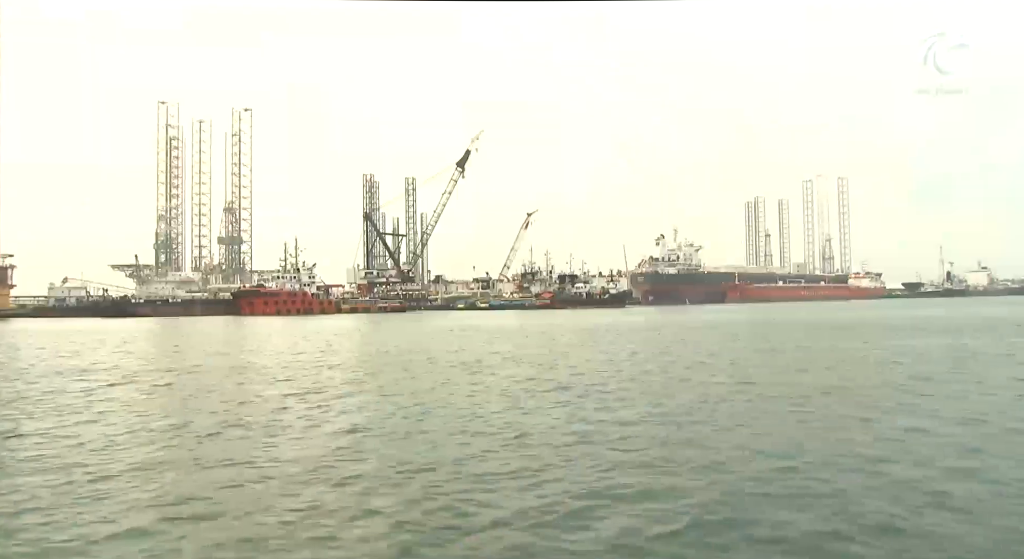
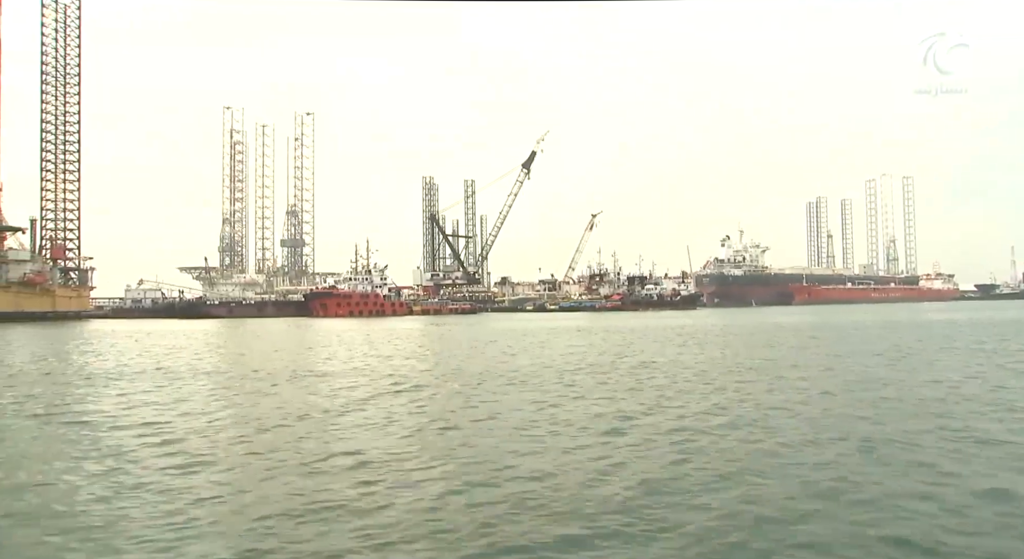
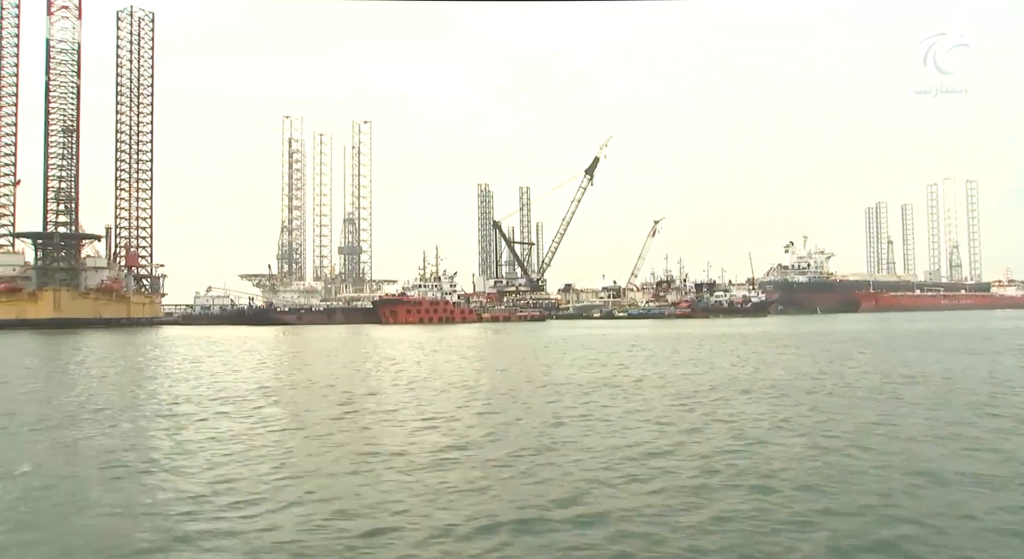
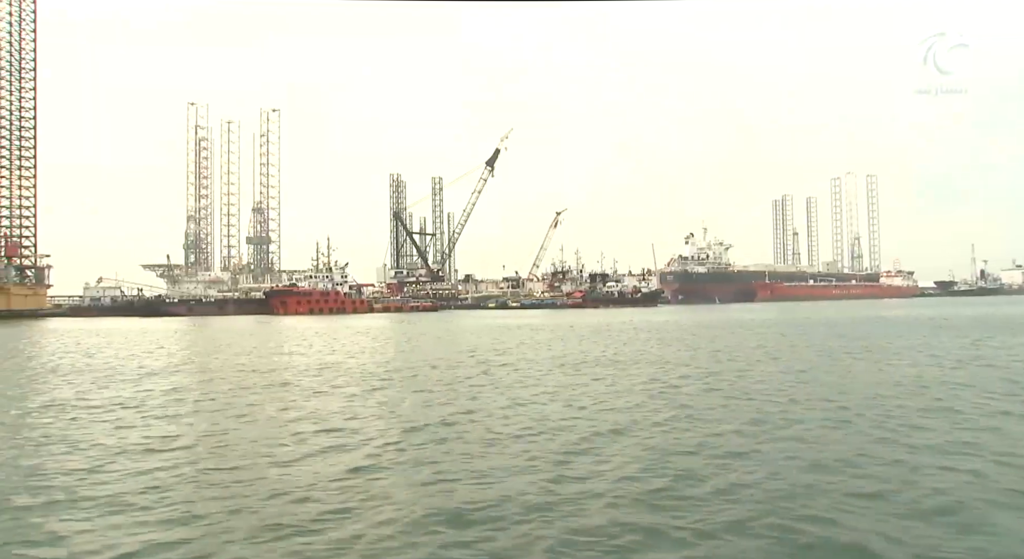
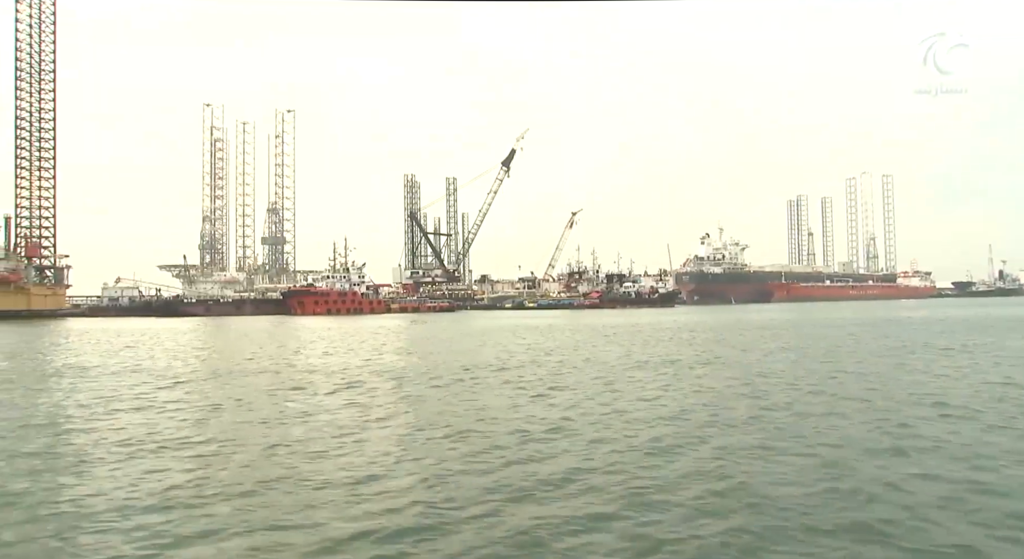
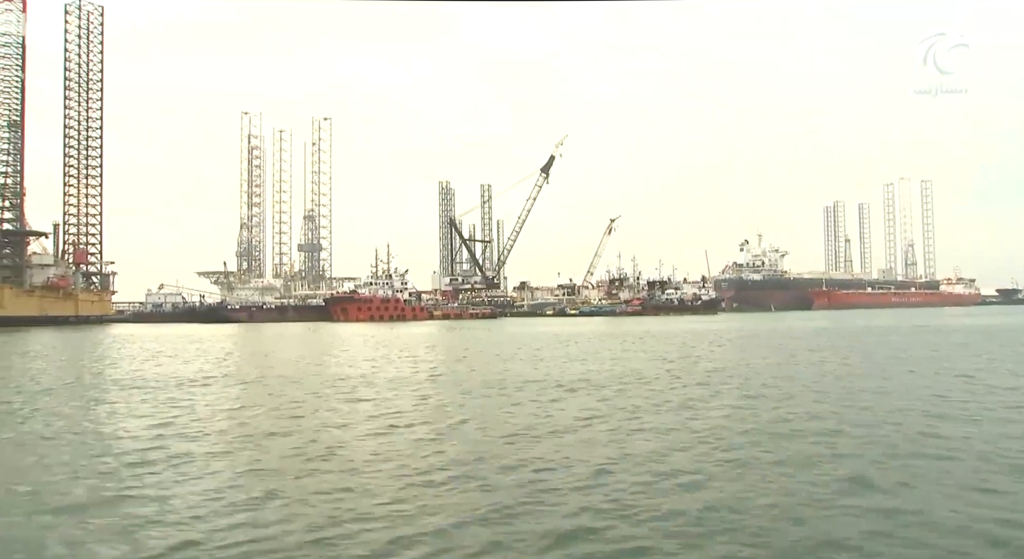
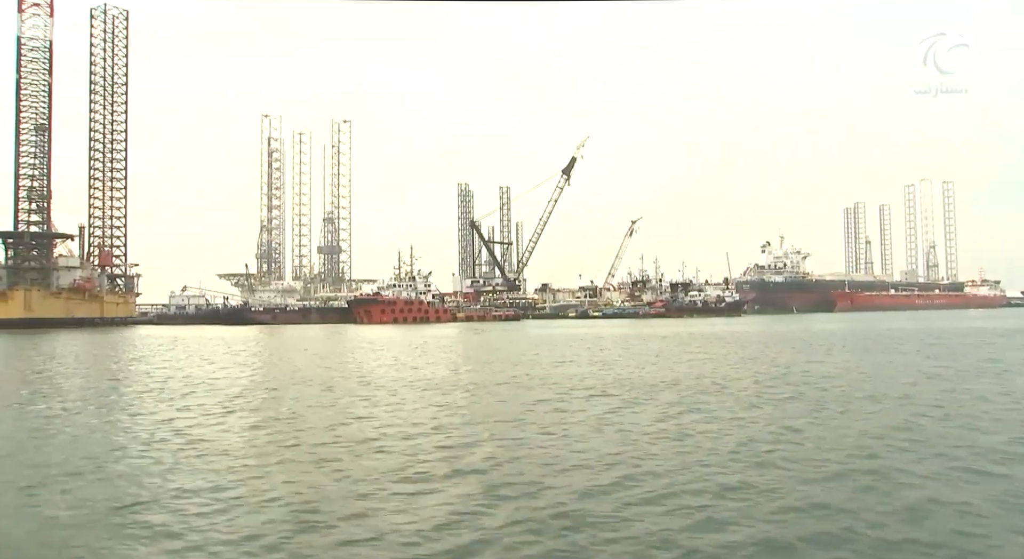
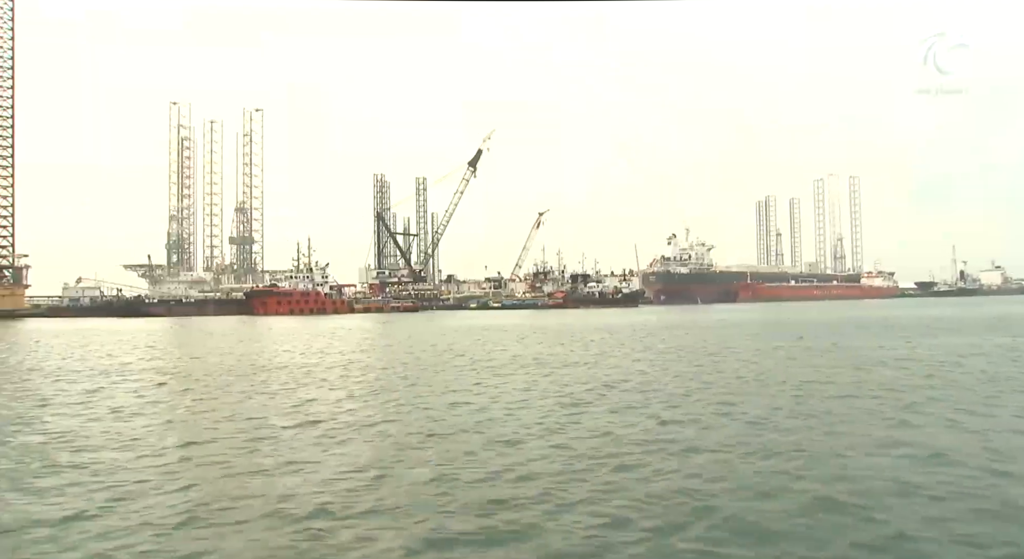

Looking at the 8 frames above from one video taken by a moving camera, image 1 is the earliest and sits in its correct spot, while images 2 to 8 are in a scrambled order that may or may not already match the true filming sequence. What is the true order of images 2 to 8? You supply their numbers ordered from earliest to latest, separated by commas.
8, 4, 5, 2, 6, 7, 3
